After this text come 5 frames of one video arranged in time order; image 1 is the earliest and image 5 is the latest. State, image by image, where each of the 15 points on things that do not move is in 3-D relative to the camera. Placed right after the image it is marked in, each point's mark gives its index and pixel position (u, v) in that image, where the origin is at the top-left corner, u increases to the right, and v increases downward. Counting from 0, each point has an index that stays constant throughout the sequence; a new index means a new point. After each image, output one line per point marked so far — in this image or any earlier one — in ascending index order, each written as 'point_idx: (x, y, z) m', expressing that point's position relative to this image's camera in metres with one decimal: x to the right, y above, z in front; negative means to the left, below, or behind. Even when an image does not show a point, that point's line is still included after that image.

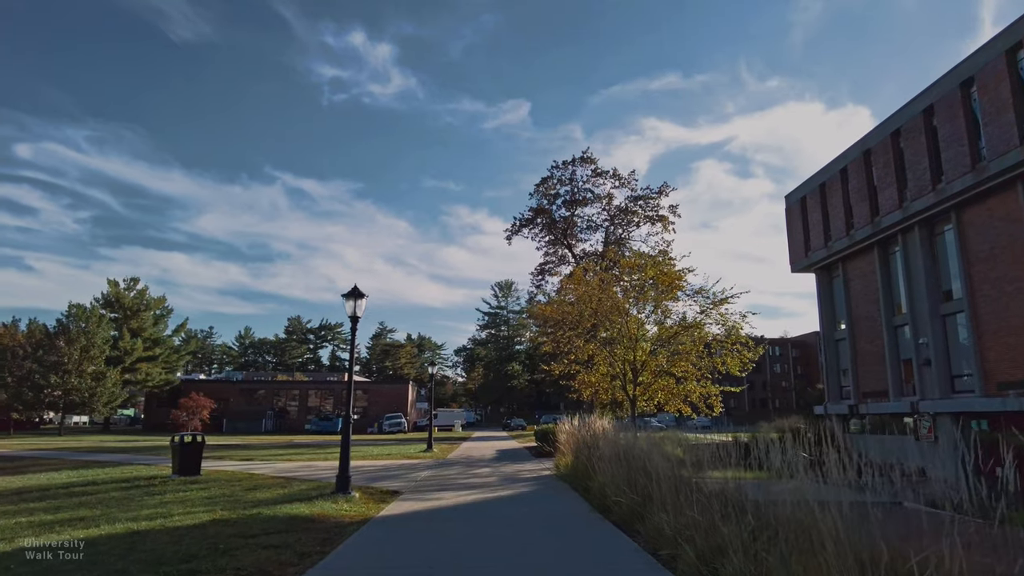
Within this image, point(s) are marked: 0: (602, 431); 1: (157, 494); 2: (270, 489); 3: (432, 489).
0: (+1.4, -2.3, +10.5) m
1: (-5.4, -3.1, +9.8) m
2: (-3.9, -3.2, +10.4) m
3: (-1.3, -3.2, +10.2) m
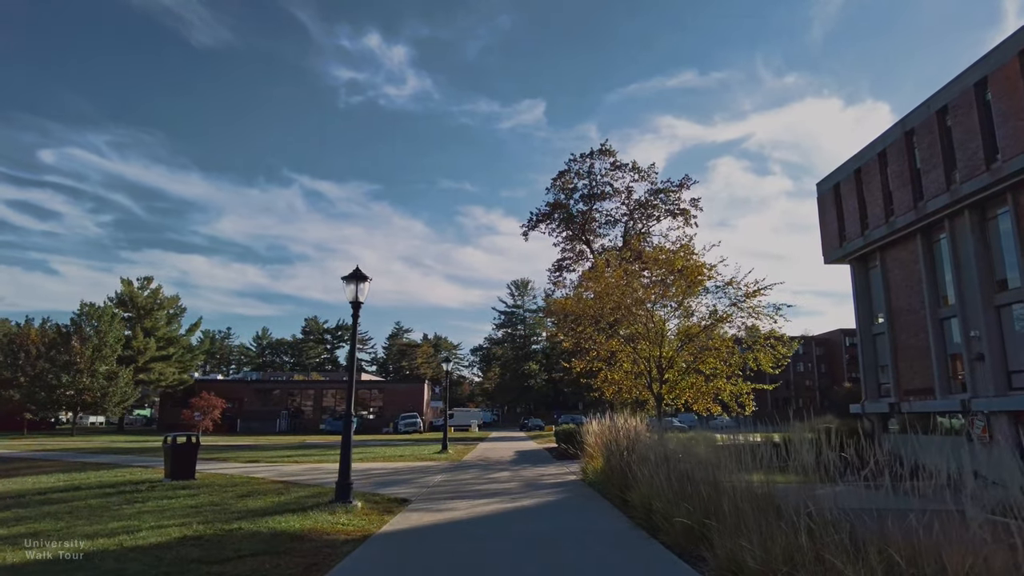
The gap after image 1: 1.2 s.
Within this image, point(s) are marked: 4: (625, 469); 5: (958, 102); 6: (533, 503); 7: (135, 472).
0: (+1.7, -2.1, +9.4) m
1: (-5.1, -2.9, +8.8) m
2: (-3.5, -3.0, +9.4) m
3: (-1.0, -2.9, +9.1) m
4: (+1.5, -2.4, +8.4) m
5: (+12.8, +5.3, +18.6) m
6: (+0.3, -2.8, +8.5) m
7: (-7.7, -3.8, +13.3) m
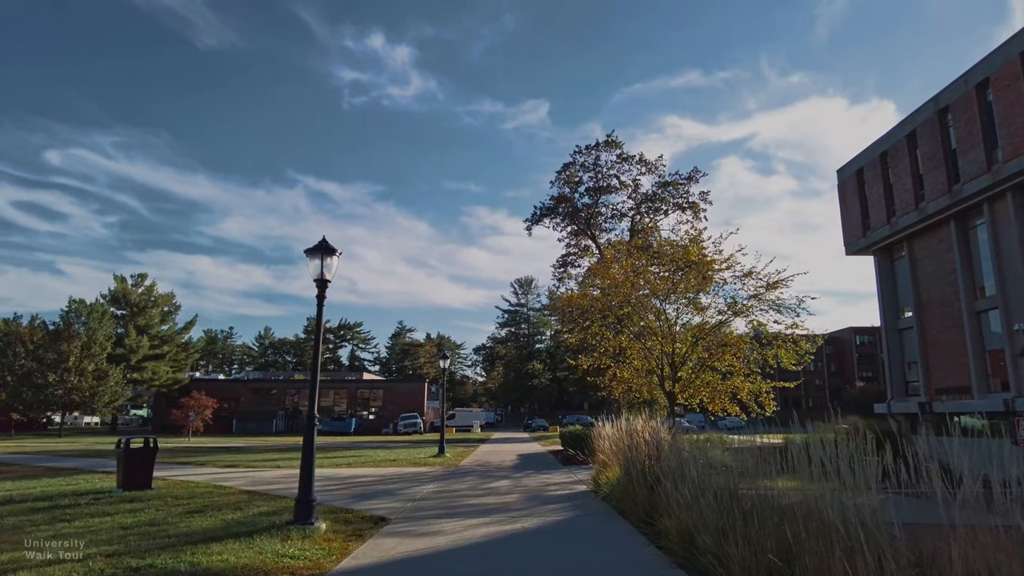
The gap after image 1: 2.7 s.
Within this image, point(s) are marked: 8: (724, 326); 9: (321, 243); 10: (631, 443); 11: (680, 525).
0: (+1.7, -1.8, +7.9) m
1: (-5.1, -2.6, +7.4) m
2: (-3.6, -2.7, +7.9) m
3: (-1.0, -2.7, +7.6) m
4: (+1.5, -2.1, +6.9) m
5: (+12.8, +5.6, +17.1) m
6: (+0.3, -2.5, +7.0) m
7: (-7.7, -3.5, +11.9) m
8: (+6.5, -1.2, +19.9) m
9: (-2.1, +0.5, +7.1) m
10: (+1.5, -2.0, +8.4) m
11: (+1.4, -2.0, +5.5) m
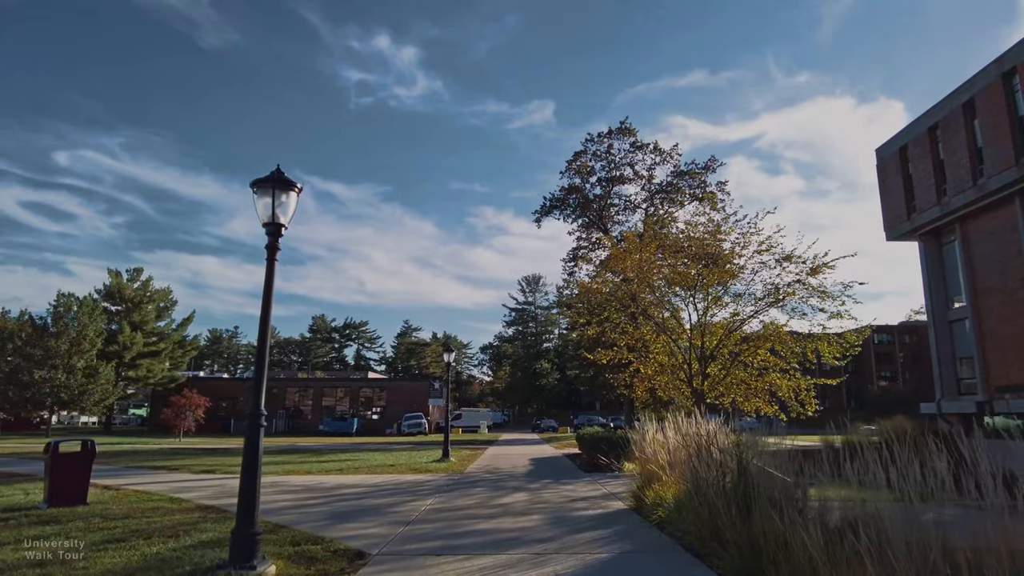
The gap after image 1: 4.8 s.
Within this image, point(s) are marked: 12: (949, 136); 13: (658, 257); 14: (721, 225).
0: (+1.9, -1.4, +5.9) m
1: (-4.9, -2.2, +5.4) m
2: (-3.3, -2.3, +6.0) m
3: (-0.7, -2.2, +5.6) m
4: (+1.7, -1.7, +4.9) m
5: (+13.1, +6.0, +15.0) m
6: (+0.5, -2.1, +5.0) m
7: (-7.5, -3.1, +10.0) m
8: (+6.8, -0.8, +17.8) m
9: (-1.9, +0.9, +5.2) m
10: (+1.8, -1.6, +6.4) m
11: (+1.6, -1.6, +3.5) m
12: (+13.3, +4.6, +19.7) m
13: (+4.4, +0.9, +18.5) m
14: (+6.2, +1.9, +18.7) m
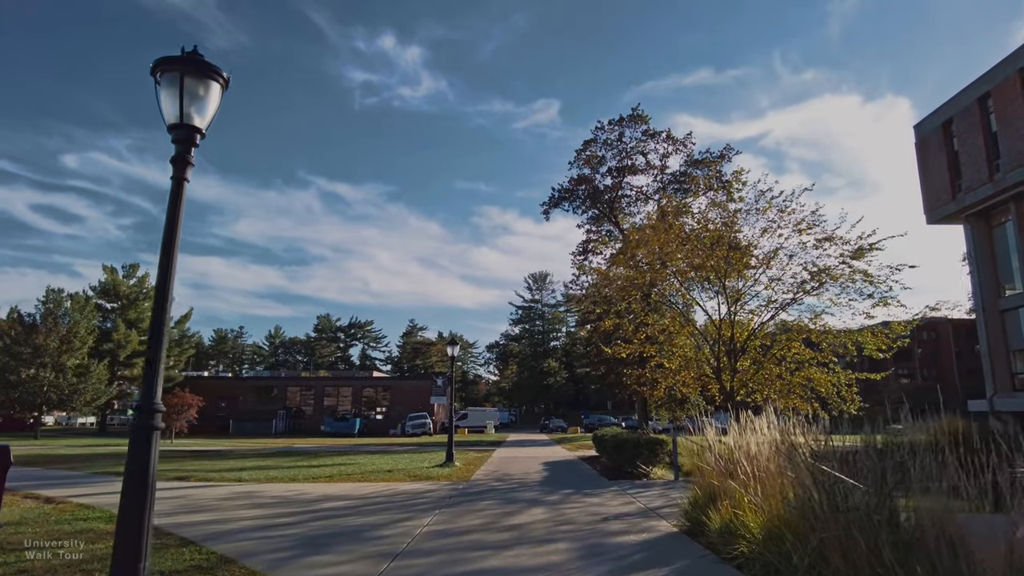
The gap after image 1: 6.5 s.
0: (+2.1, -1.0, +4.2) m
1: (-4.7, -1.9, +3.8) m
2: (-3.2, -2.0, +4.3) m
3: (-0.6, -1.9, +3.9) m
4: (+1.8, -1.3, +3.2) m
5: (+13.3, +6.4, +13.1) m
6: (+0.6, -1.8, +3.3) m
7: (-7.3, -2.8, +8.3) m
8: (+7.1, -0.4, +16.1) m
9: (-1.8, +1.2, +3.5) m
10: (+1.9, -1.2, +4.7) m
11: (+1.8, -1.2, +1.8) m
12: (+13.5, +5.0, +17.8) m
13: (+4.7, +1.3, +16.8) m
14: (+6.4, +2.3, +16.9) m
